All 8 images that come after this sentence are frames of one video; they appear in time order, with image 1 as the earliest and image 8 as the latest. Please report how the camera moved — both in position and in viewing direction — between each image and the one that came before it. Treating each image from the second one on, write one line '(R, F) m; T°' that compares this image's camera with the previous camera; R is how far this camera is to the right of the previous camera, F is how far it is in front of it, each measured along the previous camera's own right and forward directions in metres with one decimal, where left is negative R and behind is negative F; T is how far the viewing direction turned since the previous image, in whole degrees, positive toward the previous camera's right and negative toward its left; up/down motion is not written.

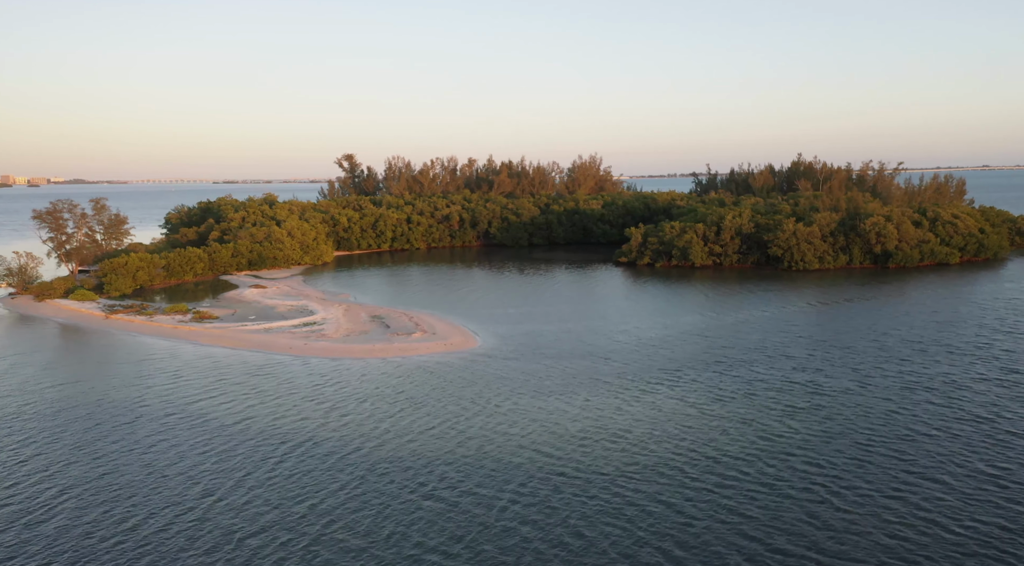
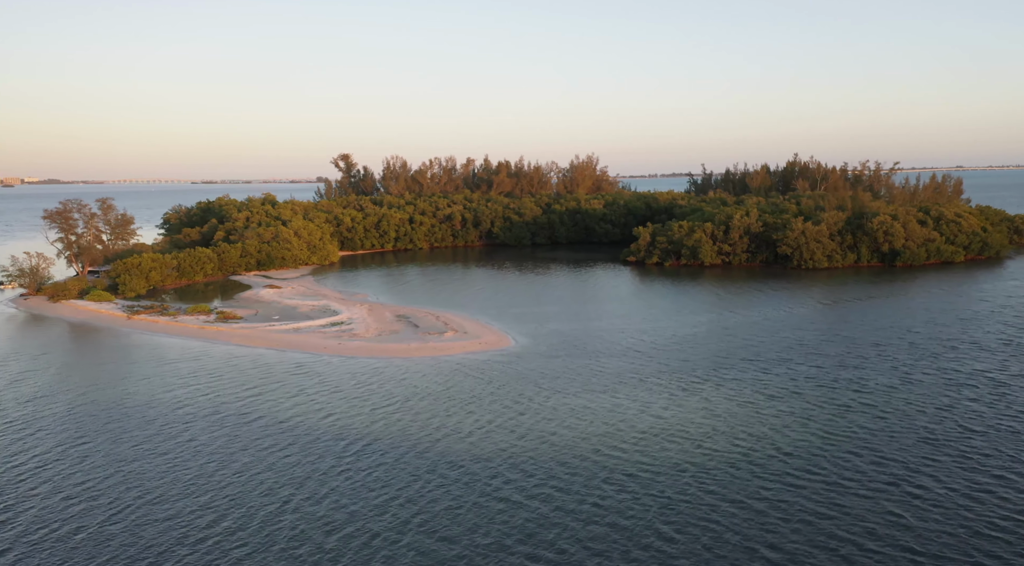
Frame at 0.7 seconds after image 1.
(-2.1, 0.0) m; +1°
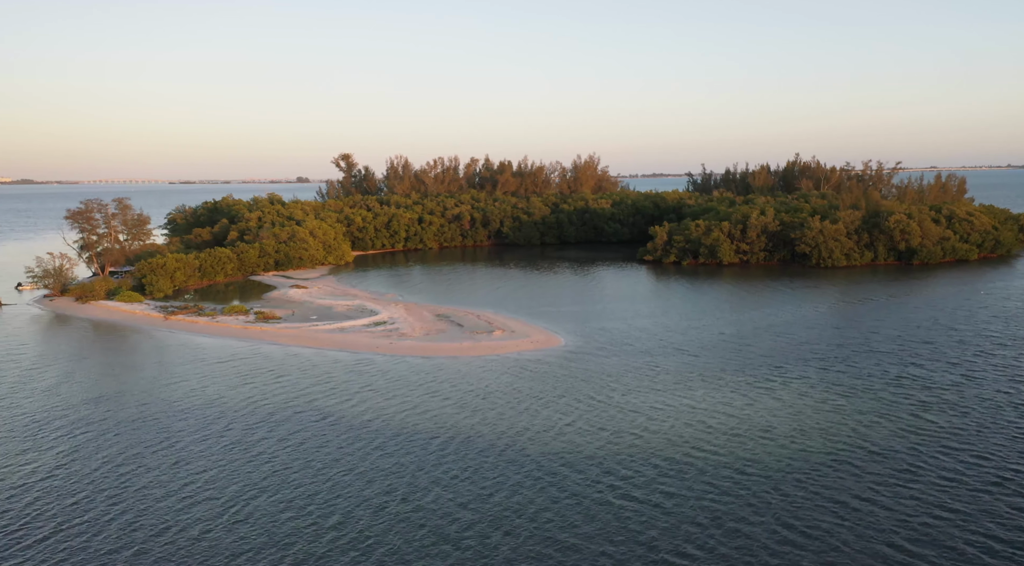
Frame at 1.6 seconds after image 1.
(-2.8, +0.1) m; +1°
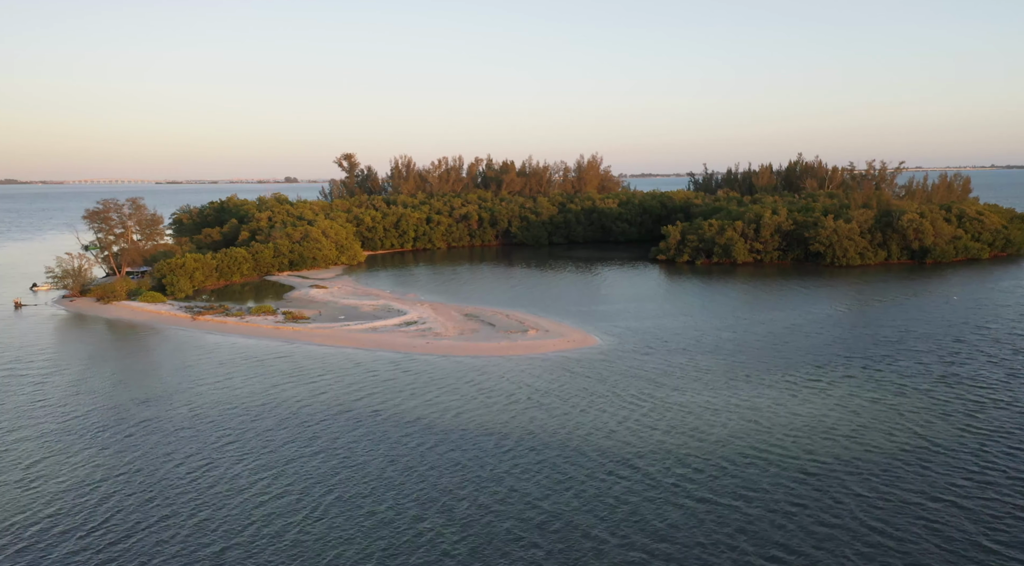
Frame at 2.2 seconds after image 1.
(-1.9, +0.1) m; 0°
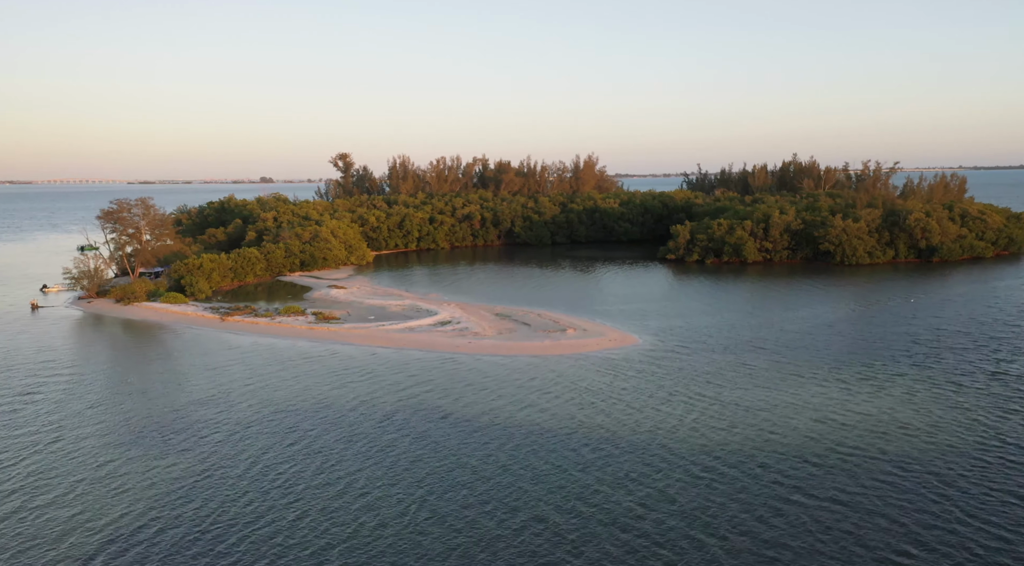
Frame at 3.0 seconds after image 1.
(-2.6, +0.1) m; +1°
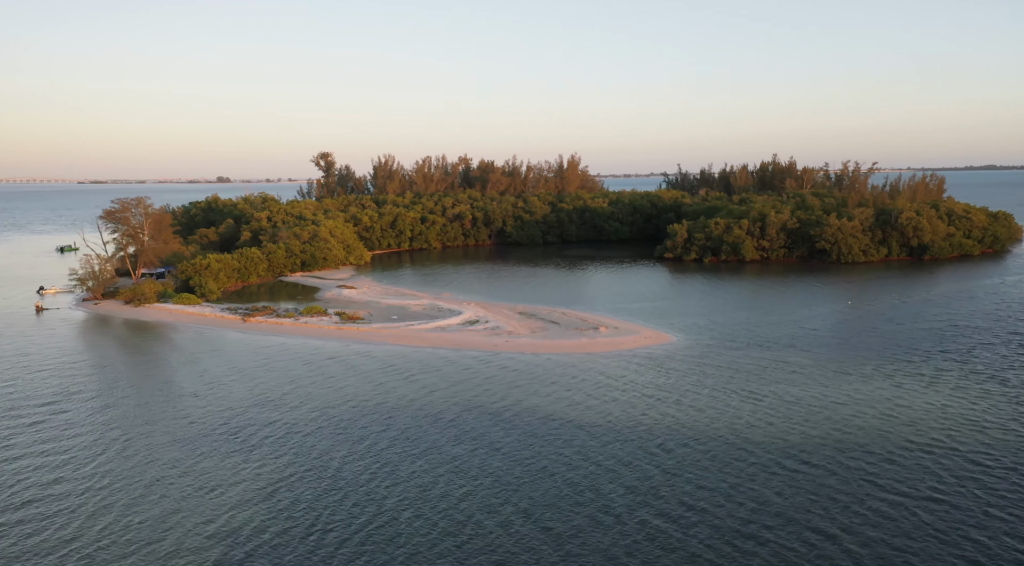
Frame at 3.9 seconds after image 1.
(-3.0, +0.1) m; +2°
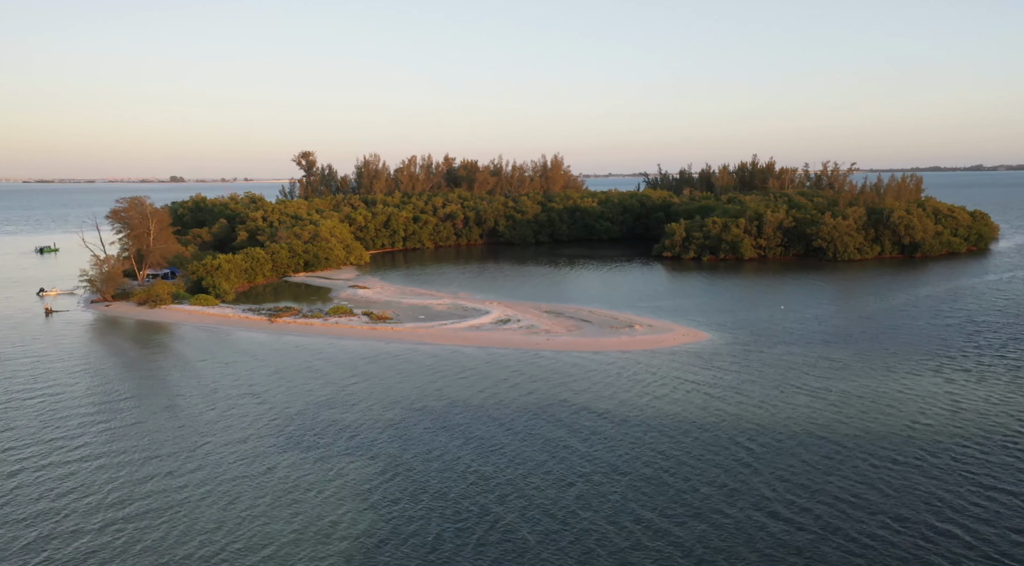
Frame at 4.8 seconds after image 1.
(-3.2, 0.0) m; +2°
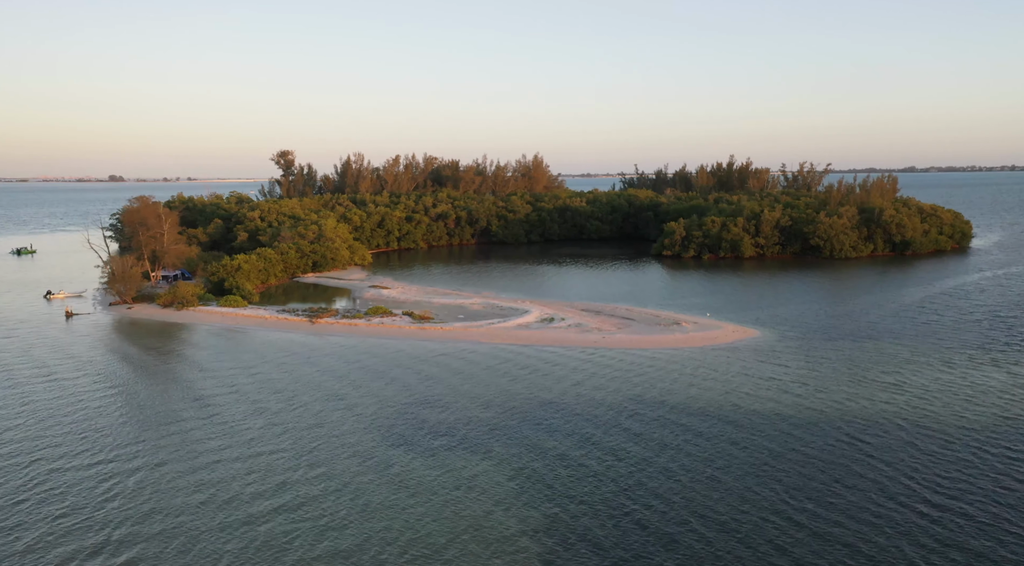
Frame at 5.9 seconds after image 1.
(-4.3, -0.1) m; +3°
